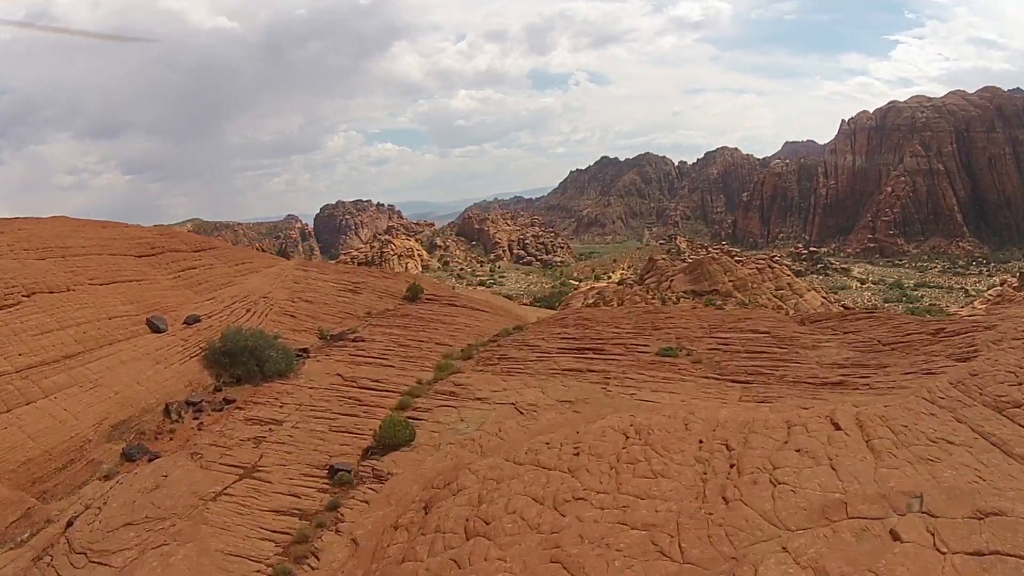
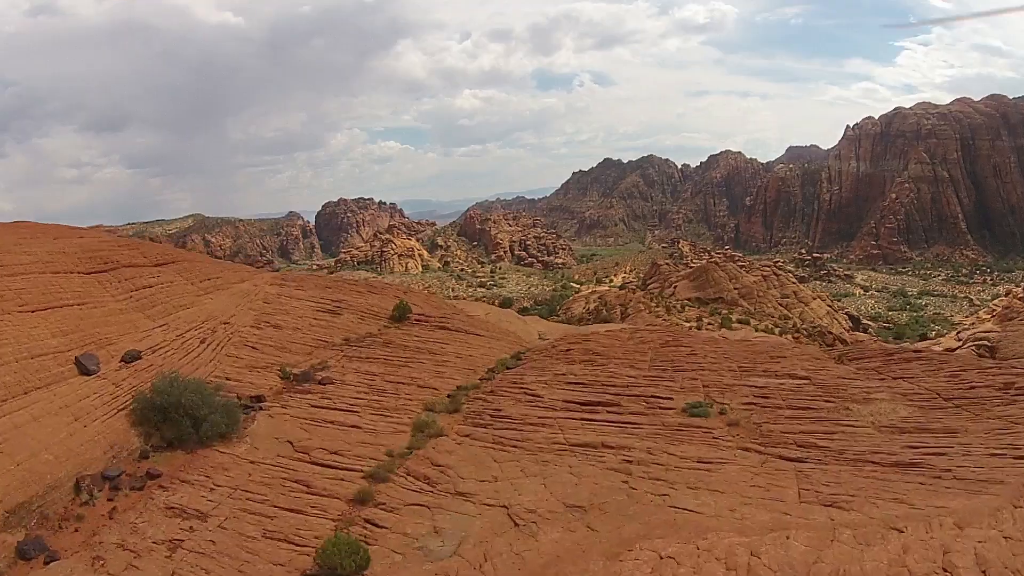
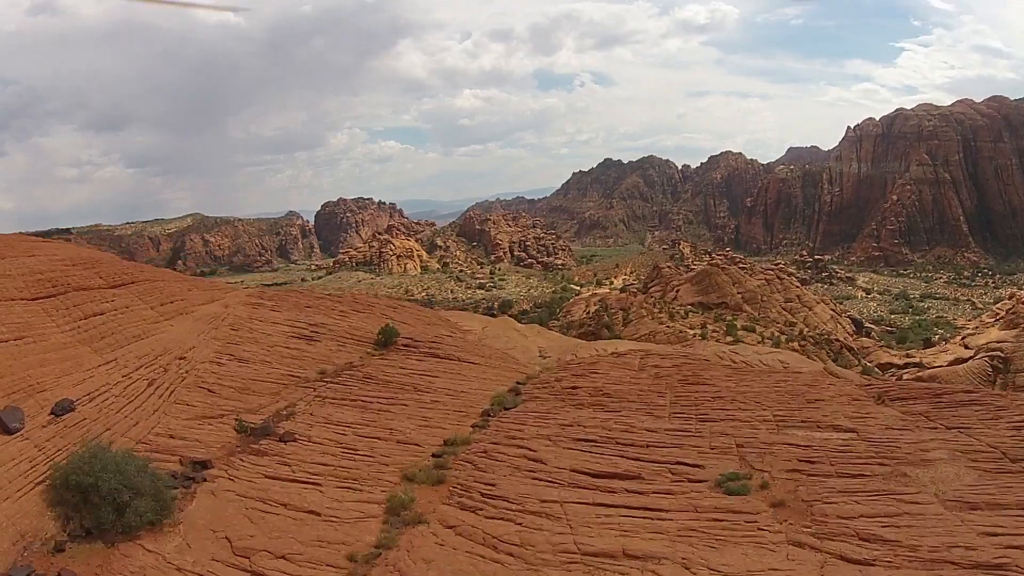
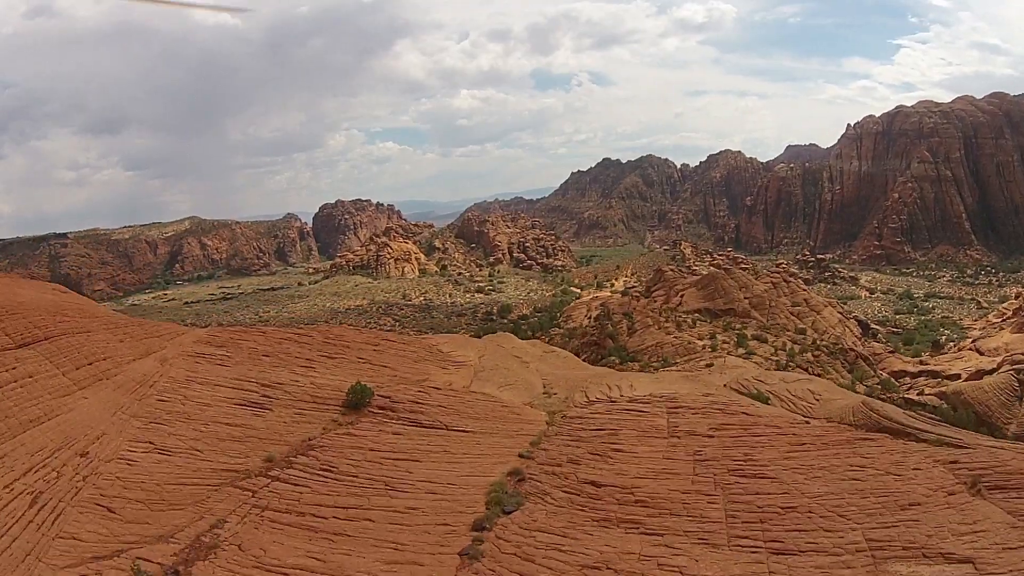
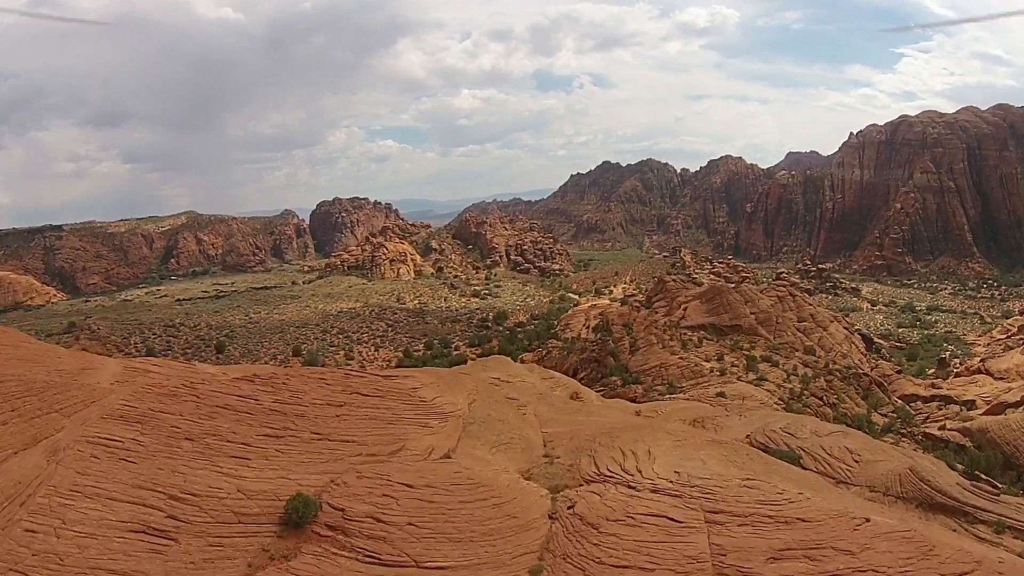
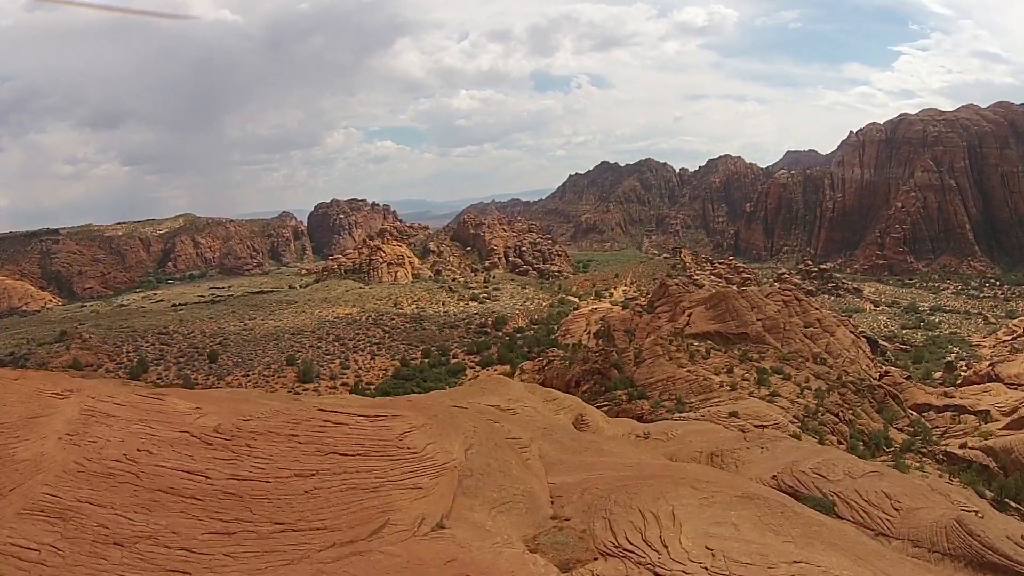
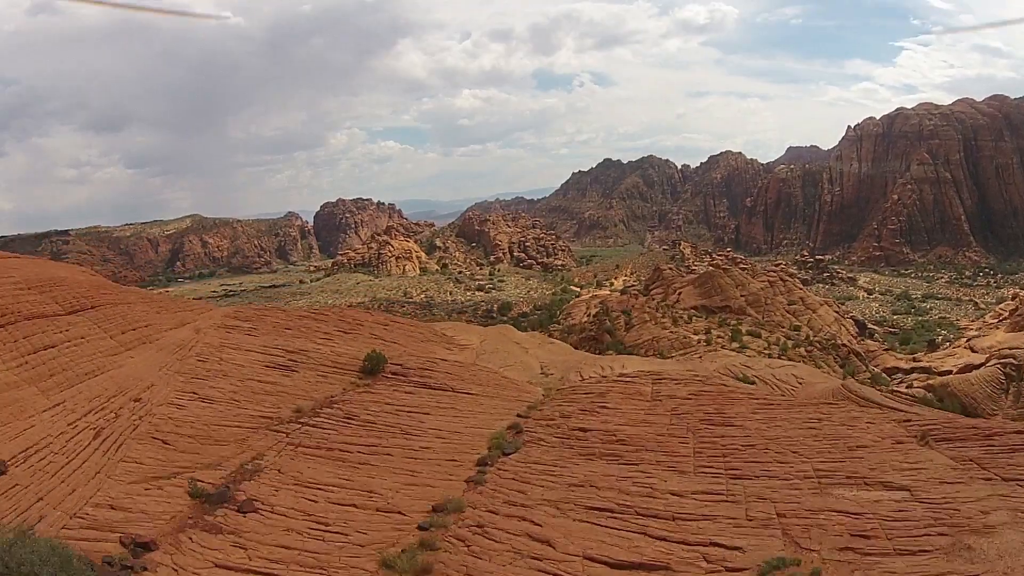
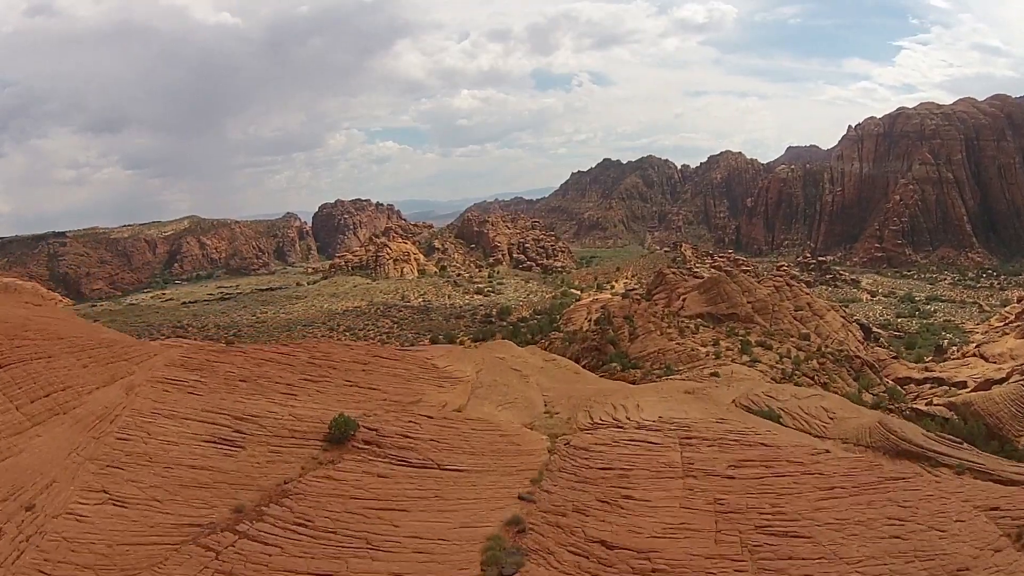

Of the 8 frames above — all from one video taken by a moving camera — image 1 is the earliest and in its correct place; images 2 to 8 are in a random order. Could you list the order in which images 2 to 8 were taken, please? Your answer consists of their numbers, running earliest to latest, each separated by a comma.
2, 3, 7, 4, 8, 5, 6
